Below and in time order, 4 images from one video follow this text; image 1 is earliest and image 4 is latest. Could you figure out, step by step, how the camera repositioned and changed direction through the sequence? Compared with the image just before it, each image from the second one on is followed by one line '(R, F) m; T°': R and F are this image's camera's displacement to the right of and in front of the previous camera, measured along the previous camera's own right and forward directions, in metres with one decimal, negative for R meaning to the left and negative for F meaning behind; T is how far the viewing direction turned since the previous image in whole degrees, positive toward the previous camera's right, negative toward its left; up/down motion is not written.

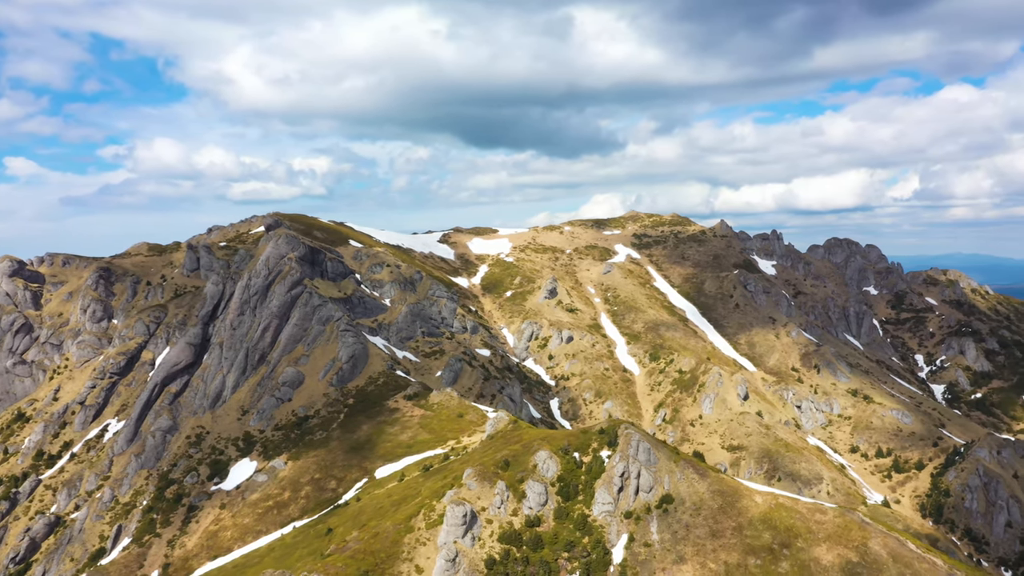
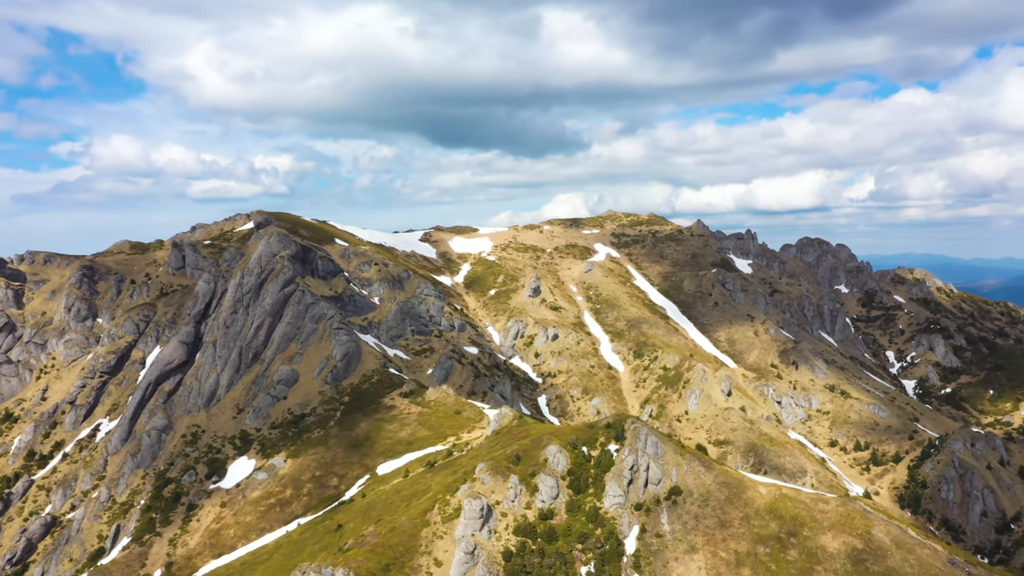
(-3.9, -0.7) m; +2°
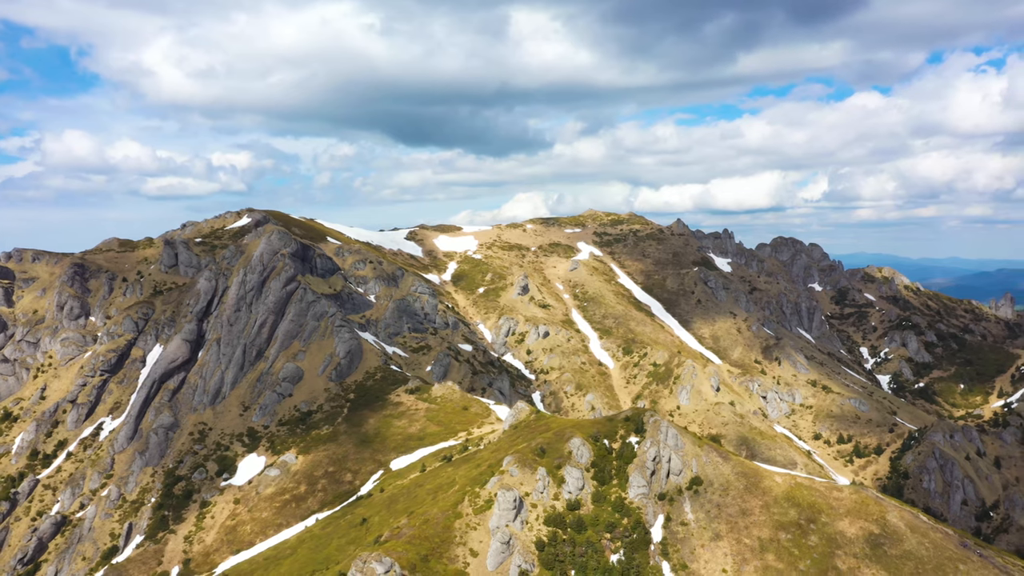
(-5.5, -1.4) m; +1°
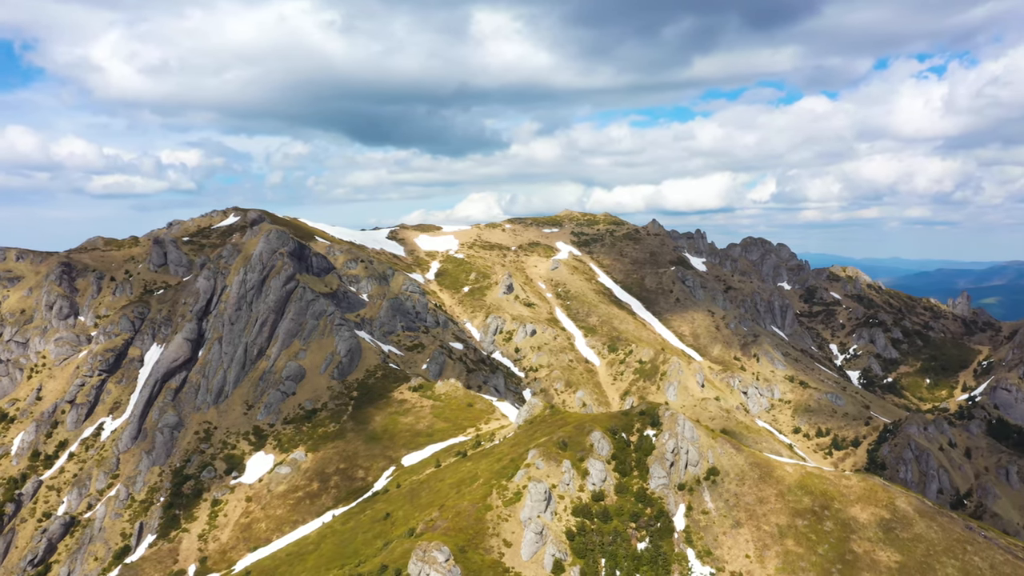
(-5.9, -1.8) m; +2°
